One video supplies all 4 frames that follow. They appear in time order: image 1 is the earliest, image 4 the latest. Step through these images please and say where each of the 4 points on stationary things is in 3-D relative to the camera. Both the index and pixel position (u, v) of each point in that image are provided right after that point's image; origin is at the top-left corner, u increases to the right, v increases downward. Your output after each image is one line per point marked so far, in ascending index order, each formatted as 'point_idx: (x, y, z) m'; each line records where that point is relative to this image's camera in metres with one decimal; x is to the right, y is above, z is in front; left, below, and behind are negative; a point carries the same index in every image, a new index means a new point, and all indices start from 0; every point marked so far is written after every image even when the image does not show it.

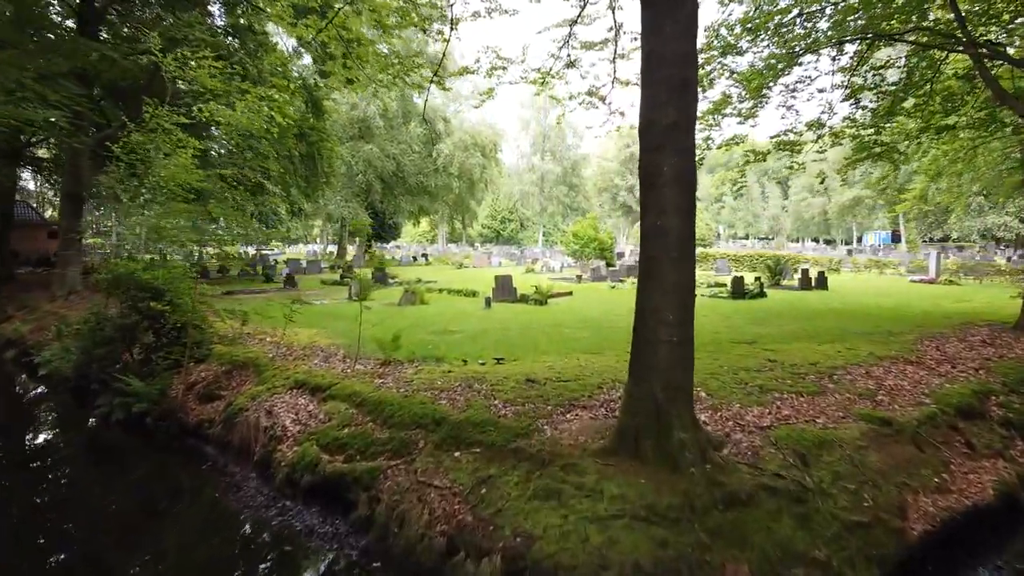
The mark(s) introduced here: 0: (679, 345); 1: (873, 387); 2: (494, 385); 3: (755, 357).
0: (+1.4, -0.5, +6.3) m
1: (+4.2, -1.1, +9.0) m
2: (-0.2, -1.1, +9.1) m
3: (+3.3, -1.0, +10.7) m
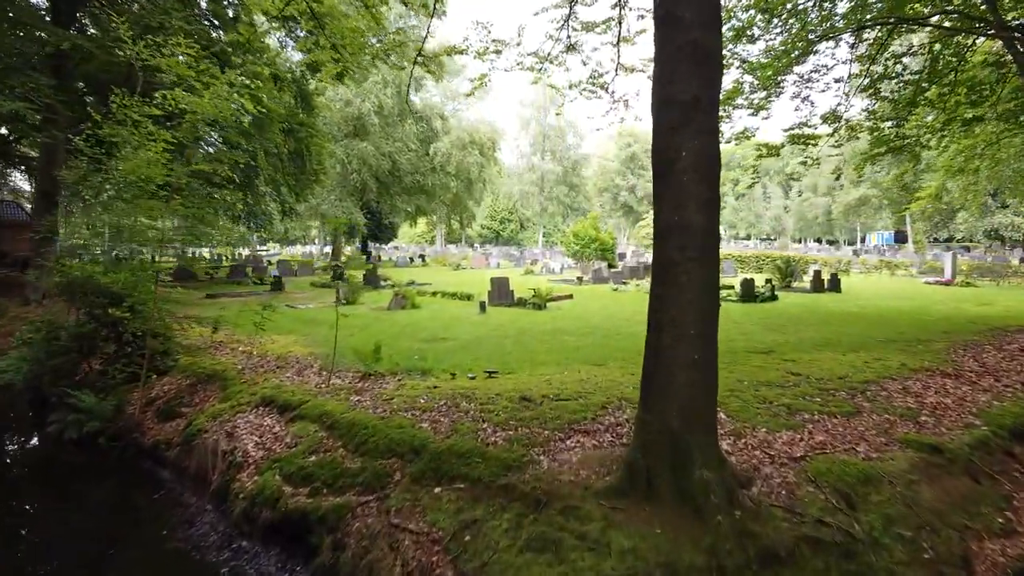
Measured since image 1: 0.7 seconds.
0: (+1.3, -0.5, +5.3) m
1: (+4.1, -1.2, +8.0) m
2: (-0.3, -1.2, +8.0) m
3: (+3.2, -1.0, +9.7) m
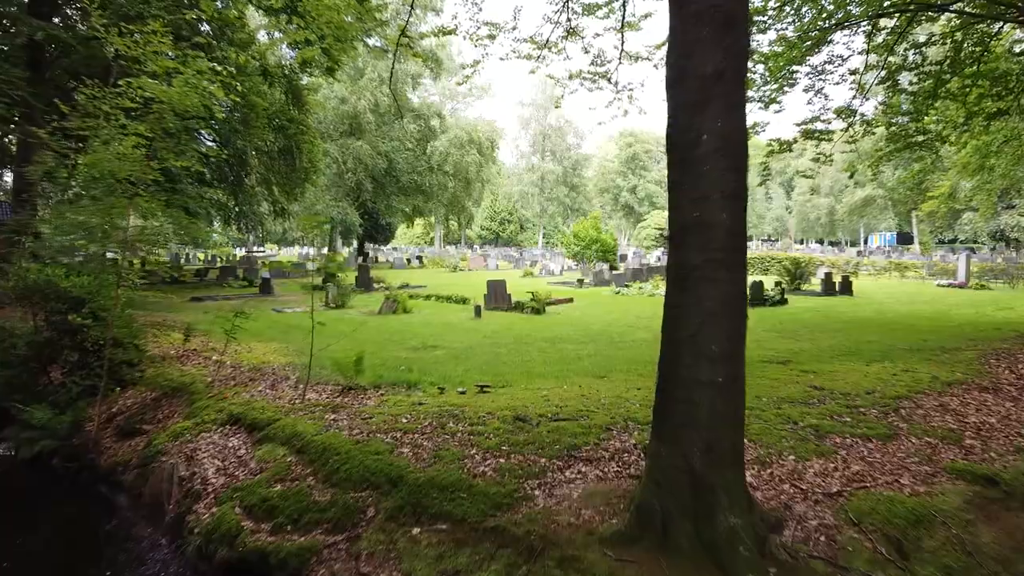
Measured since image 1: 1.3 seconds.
0: (+1.2, -0.6, +4.4) m
1: (+4.0, -1.3, +7.1) m
2: (-0.3, -1.3, +7.2) m
3: (+3.2, -1.1, +8.8) m
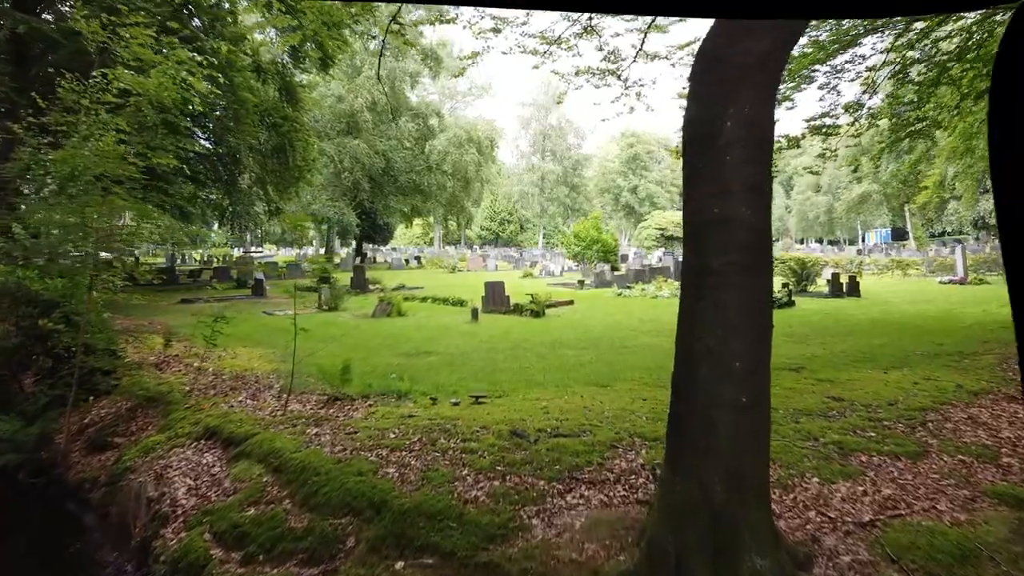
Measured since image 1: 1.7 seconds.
0: (+1.2, -0.6, +3.9) m
1: (+4.0, -1.3, +6.6) m
2: (-0.4, -1.3, +6.6) m
3: (+3.2, -1.1, +8.3) m
